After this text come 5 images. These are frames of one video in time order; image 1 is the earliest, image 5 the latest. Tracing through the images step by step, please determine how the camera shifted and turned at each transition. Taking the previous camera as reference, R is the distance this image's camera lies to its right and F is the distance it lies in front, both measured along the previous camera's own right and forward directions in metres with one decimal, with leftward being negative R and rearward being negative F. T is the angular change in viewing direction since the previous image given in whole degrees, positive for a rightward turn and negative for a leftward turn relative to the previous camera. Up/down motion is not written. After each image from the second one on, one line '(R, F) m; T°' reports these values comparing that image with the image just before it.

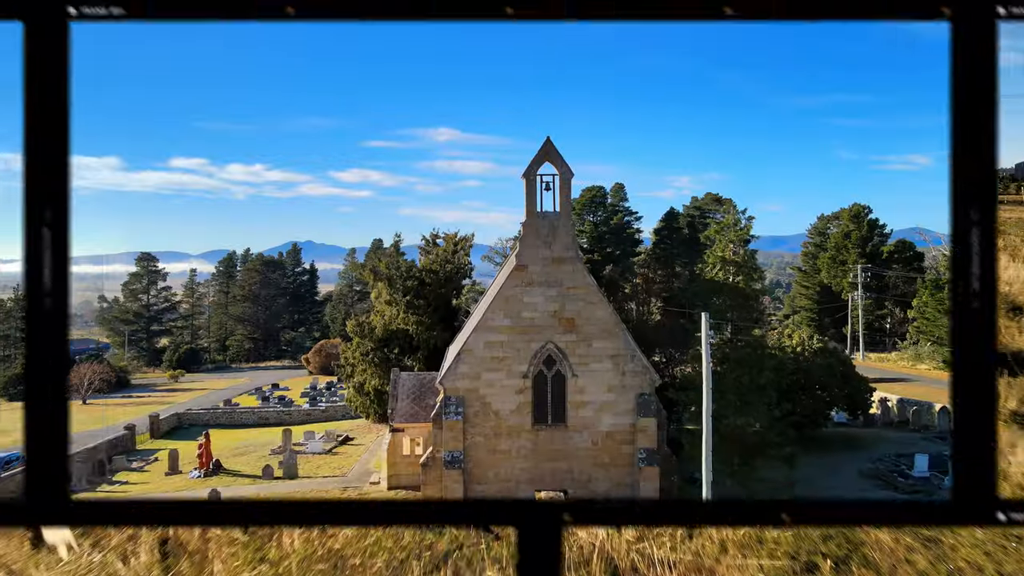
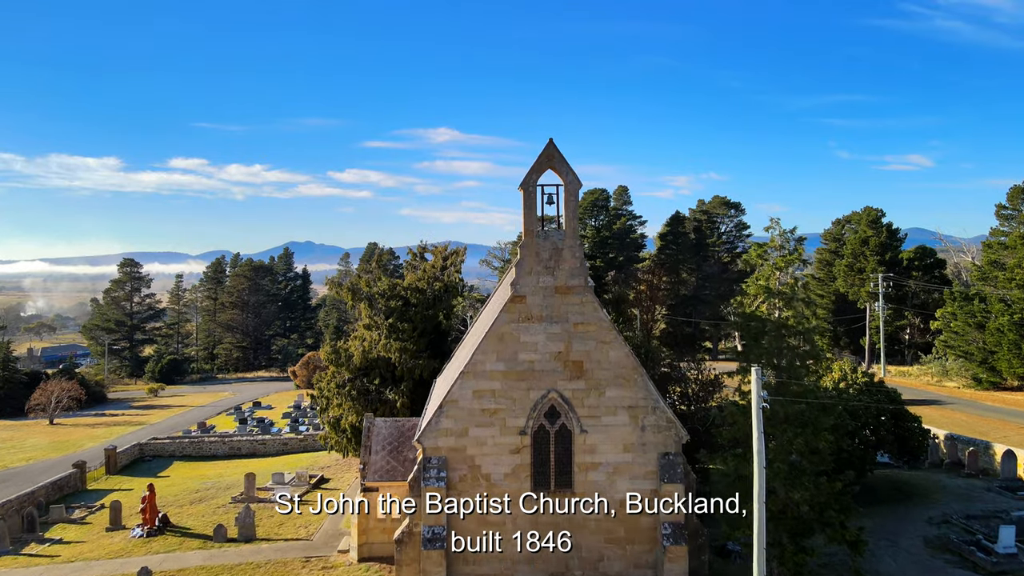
(+0.1, +3.3) m; 0°
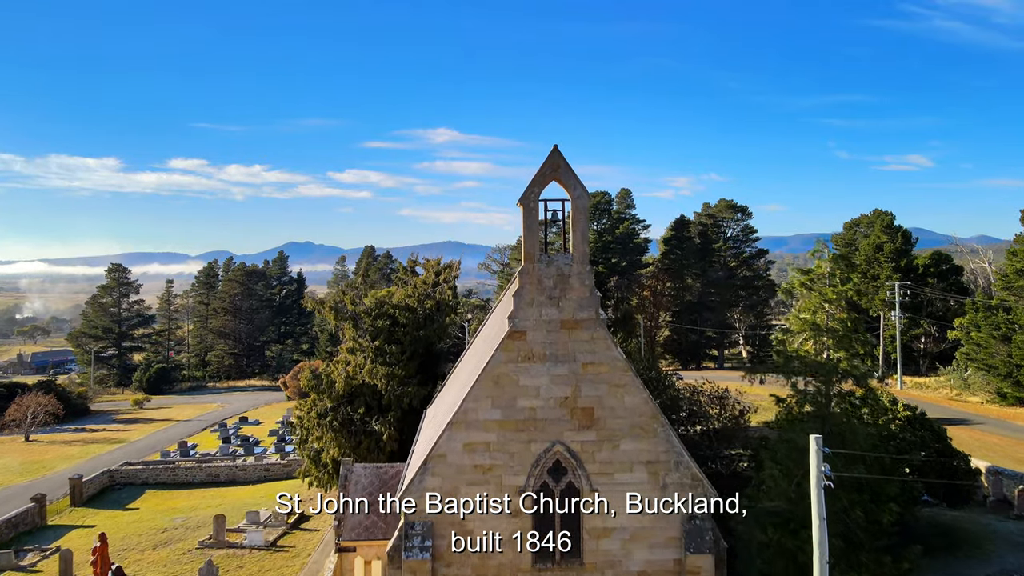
(0.0, +2.3) m; 0°
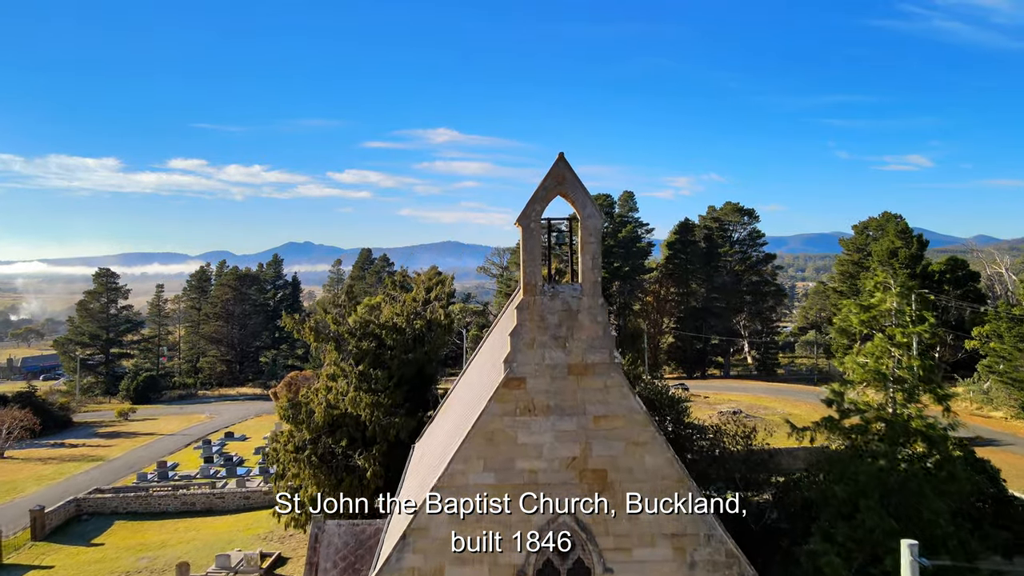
(+0.1, +2.1) m; 0°
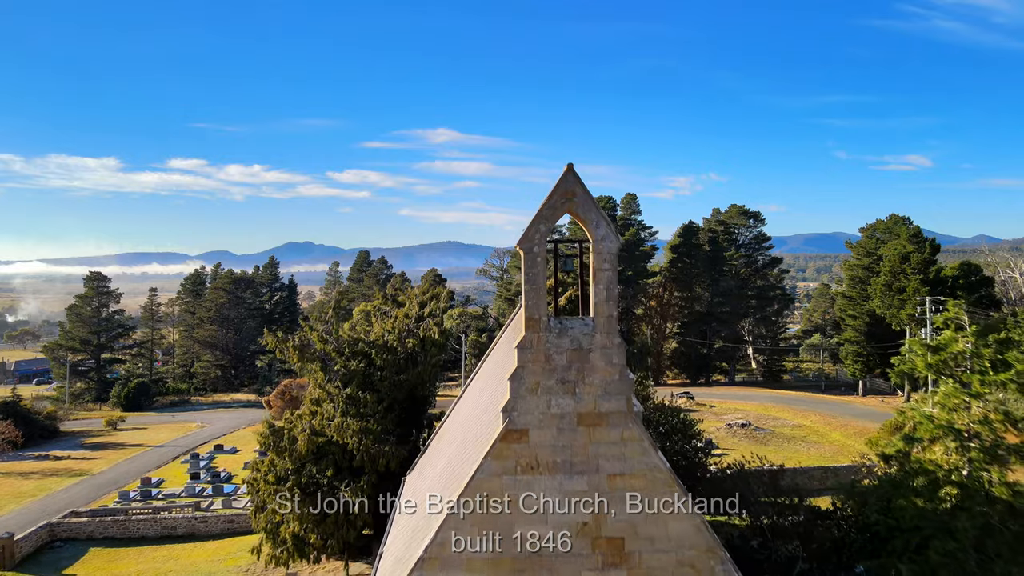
(0.0, +1.6) m; 0°
